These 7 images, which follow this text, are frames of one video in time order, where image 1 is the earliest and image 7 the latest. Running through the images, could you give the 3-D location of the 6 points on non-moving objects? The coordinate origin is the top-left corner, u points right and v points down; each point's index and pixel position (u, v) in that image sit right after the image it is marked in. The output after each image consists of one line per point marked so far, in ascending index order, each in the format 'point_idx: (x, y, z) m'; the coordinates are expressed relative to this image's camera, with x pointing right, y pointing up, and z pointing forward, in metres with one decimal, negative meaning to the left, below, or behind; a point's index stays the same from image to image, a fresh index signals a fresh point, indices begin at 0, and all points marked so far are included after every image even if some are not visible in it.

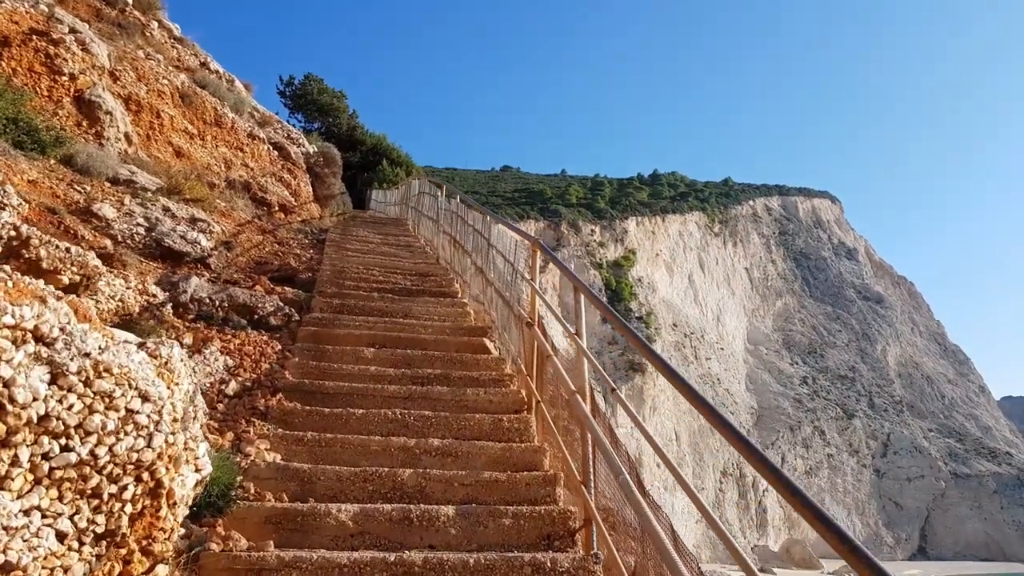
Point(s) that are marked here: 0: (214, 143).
0: (-4.1, +2.0, +9.7) m
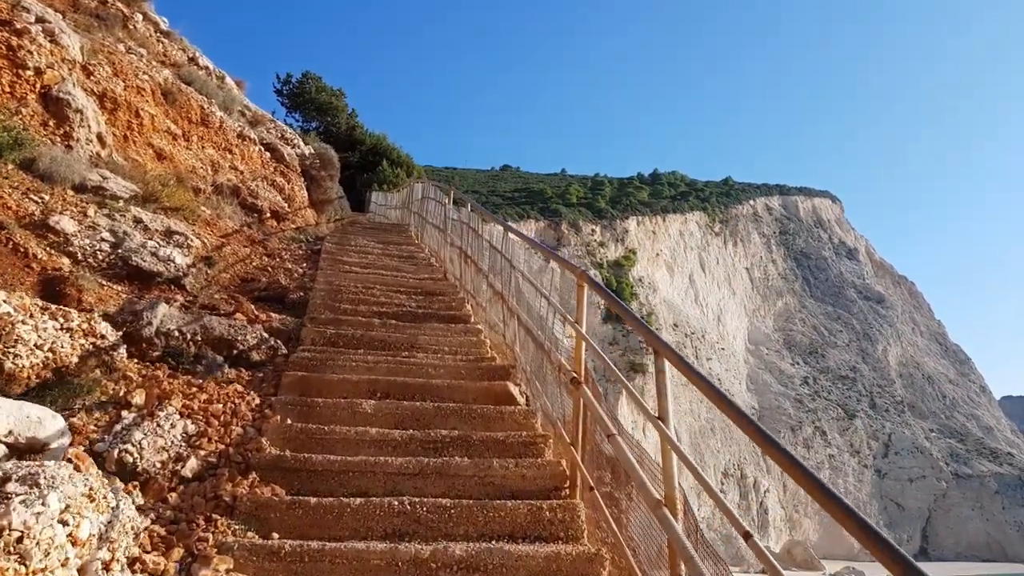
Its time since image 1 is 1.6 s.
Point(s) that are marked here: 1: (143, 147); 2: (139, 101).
0: (-4.0, +1.8, +9.0) m
1: (-4.1, +1.6, +7.8) m
2: (-4.3, +2.1, +8.1) m
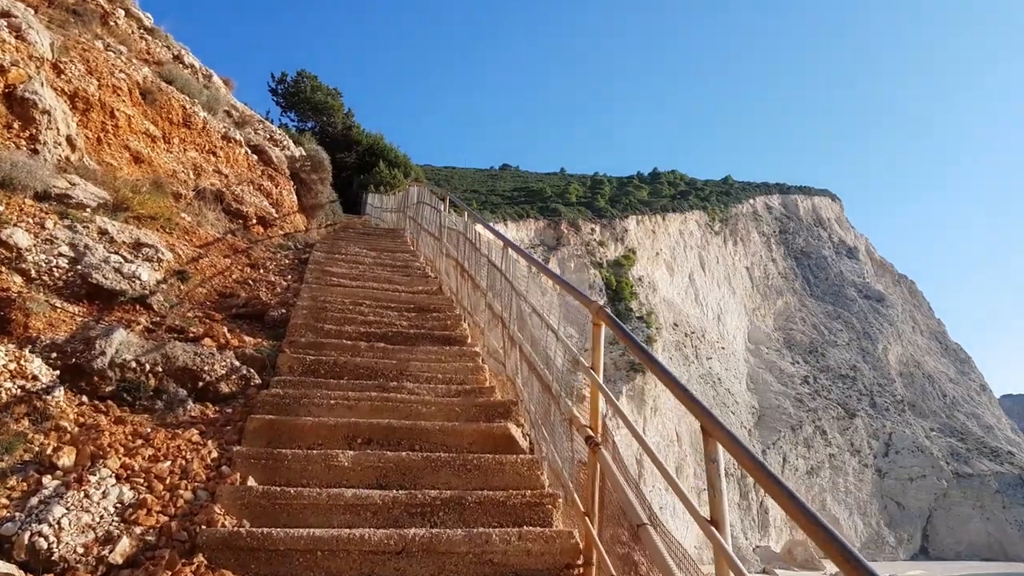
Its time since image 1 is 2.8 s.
0: (-4.0, +1.7, +8.6) m
1: (-4.1, +1.4, +7.4) m
2: (-4.3, +2.0, +7.7) m
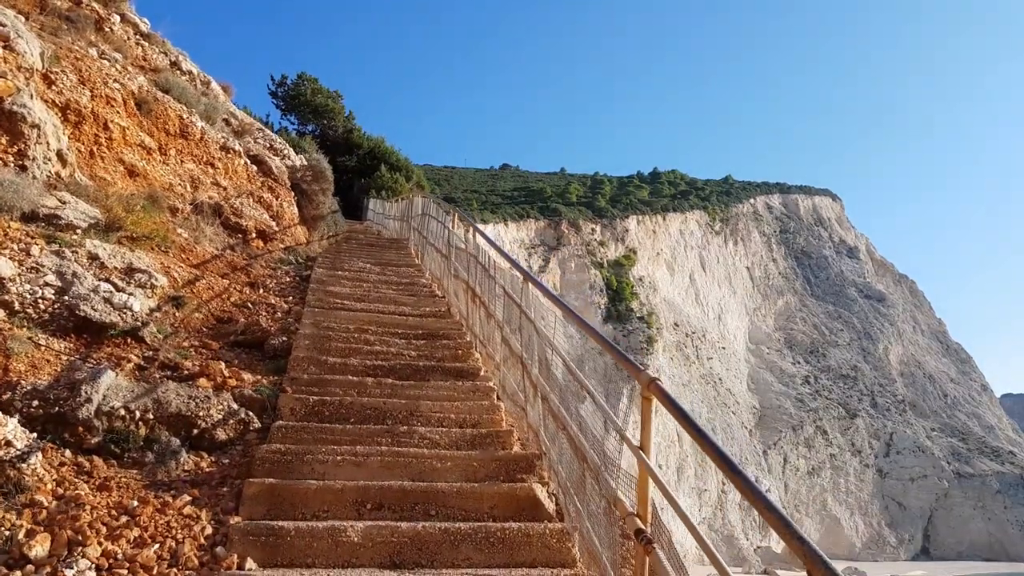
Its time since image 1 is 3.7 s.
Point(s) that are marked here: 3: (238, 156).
0: (-3.9, +1.5, +8.3) m
1: (-4.0, +1.3, +7.2) m
2: (-4.2, +1.9, +7.4) m
3: (-3.7, +1.8, +9.6) m
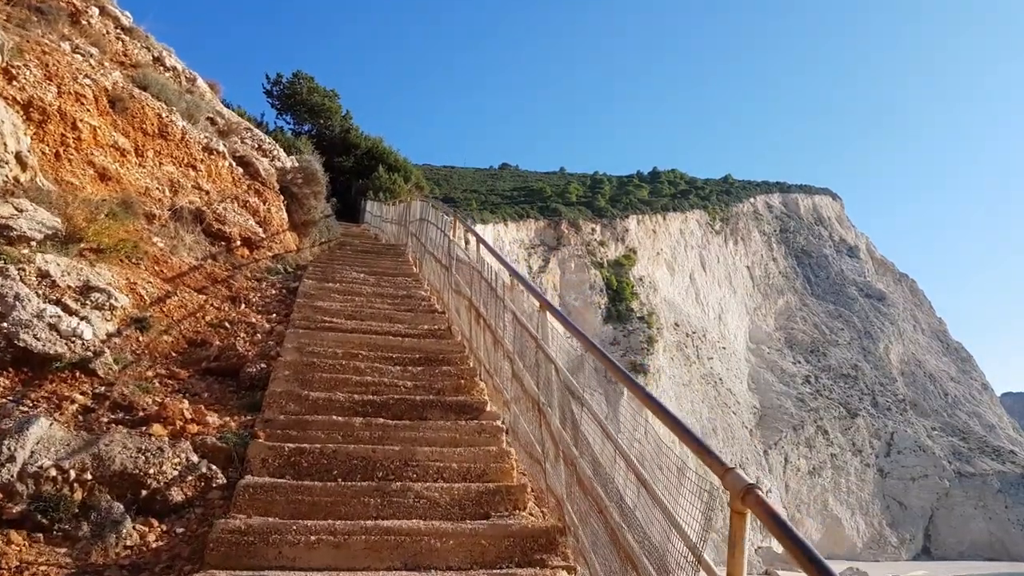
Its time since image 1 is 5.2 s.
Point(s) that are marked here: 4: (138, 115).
0: (-3.9, +1.4, +7.8) m
1: (-4.0, +1.2, +6.6) m
2: (-4.2, +1.8, +6.9) m
3: (-3.7, +1.7, +9.1) m
4: (-4.1, +1.9, +7.8) m
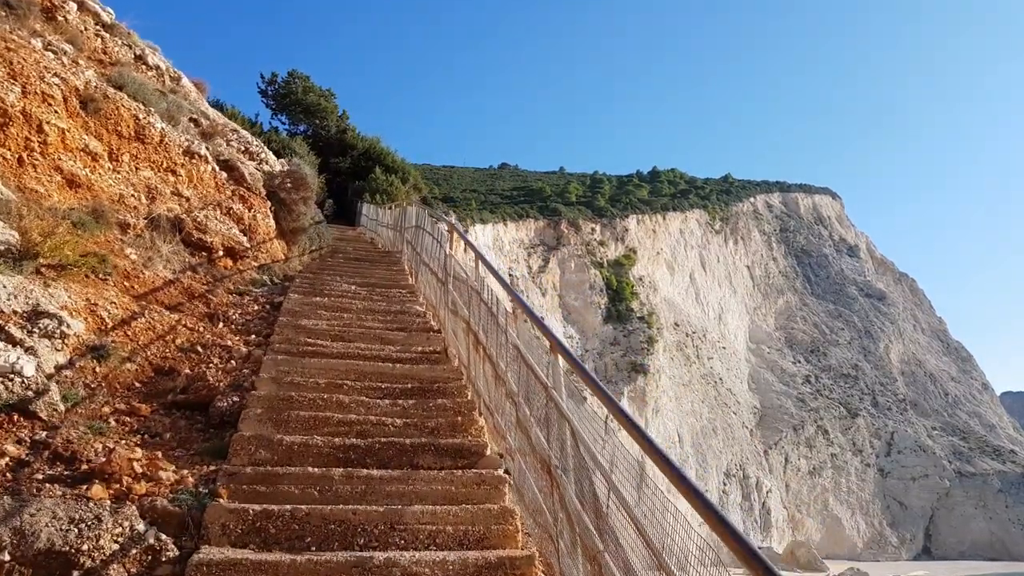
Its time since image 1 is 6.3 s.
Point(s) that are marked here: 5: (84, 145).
0: (-3.9, +1.3, +7.4) m
1: (-4.0, +1.0, +6.2) m
2: (-4.2, +1.6, +6.5) m
3: (-3.7, +1.6, +8.7) m
4: (-4.1, +1.8, +7.4) m
5: (-4.0, +1.4, +6.8) m
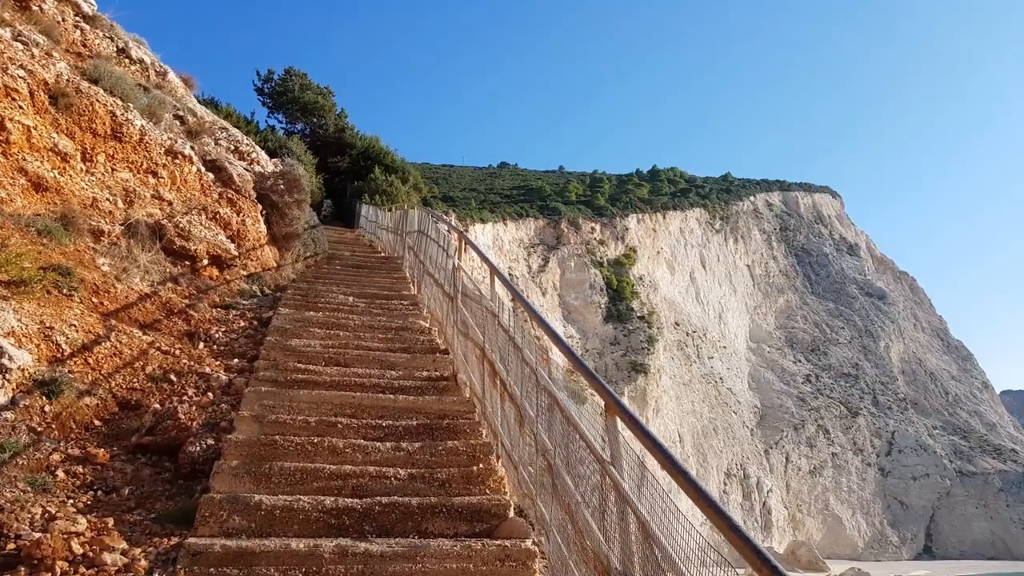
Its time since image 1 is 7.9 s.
0: (-3.8, +1.2, +6.8) m
1: (-3.9, +0.9, +5.7) m
2: (-4.1, +1.5, +6.0) m
3: (-3.6, +1.5, +8.1) m
4: (-4.0, +1.7, +6.9) m
5: (-3.9, +1.3, +6.3) m
